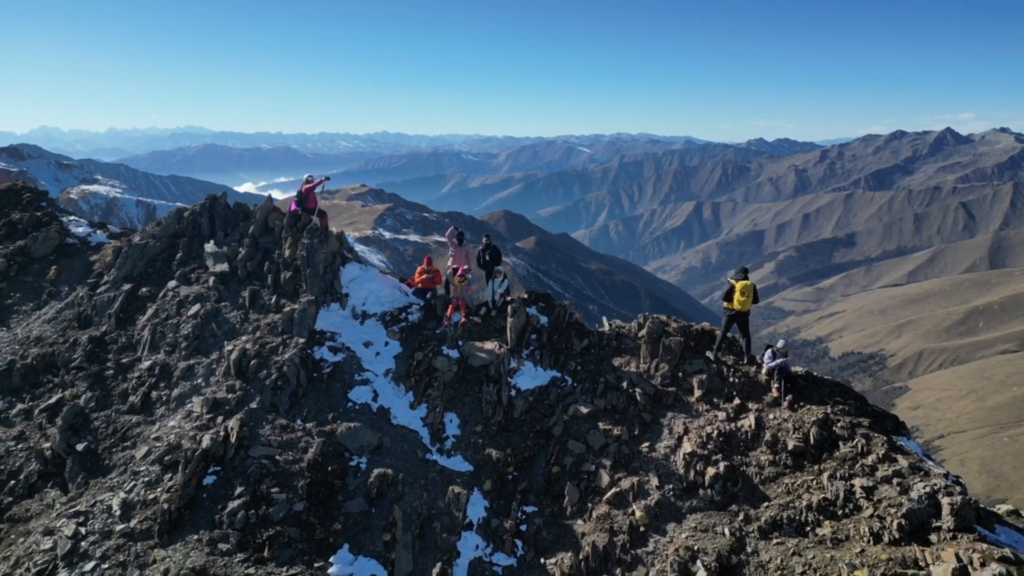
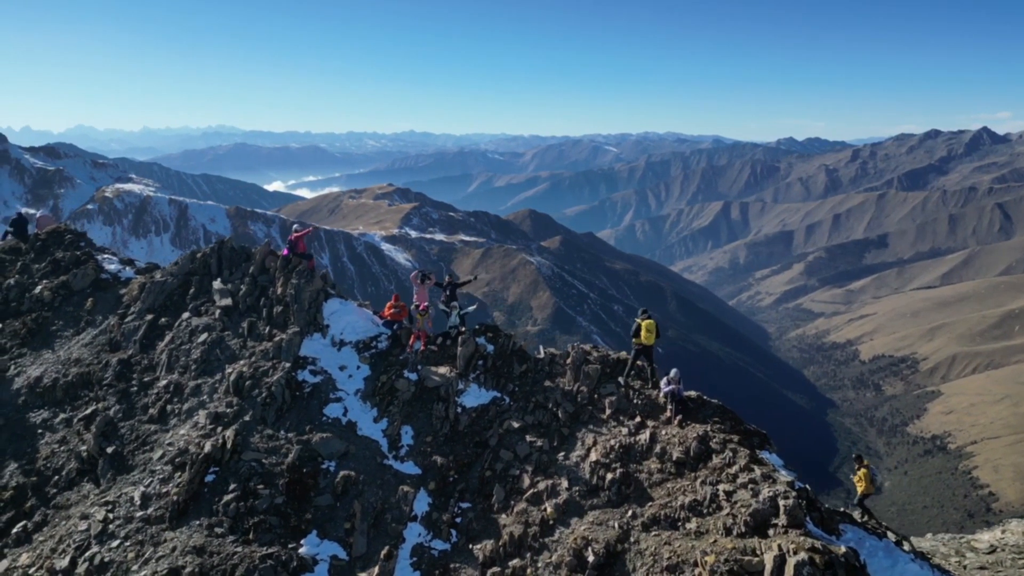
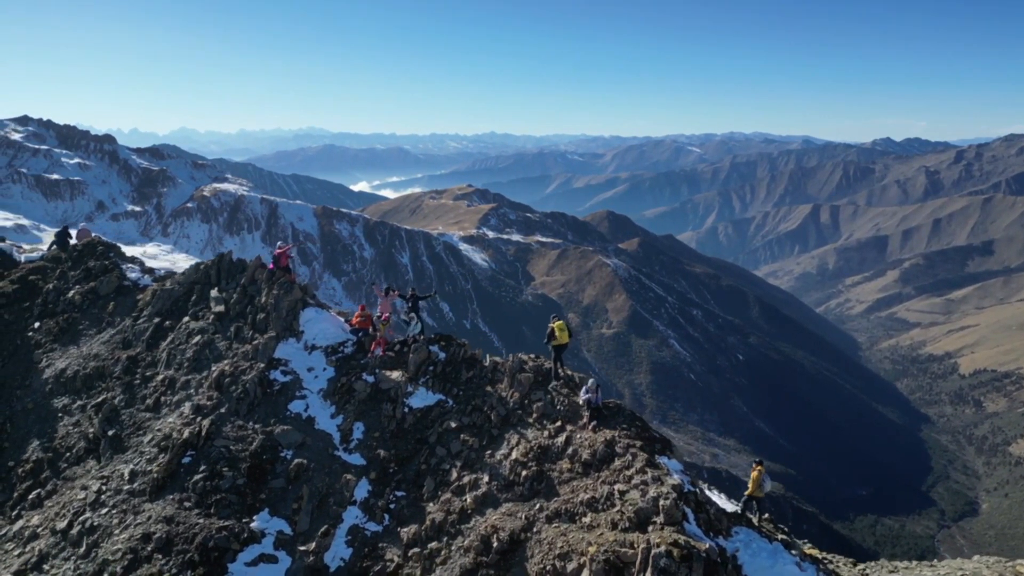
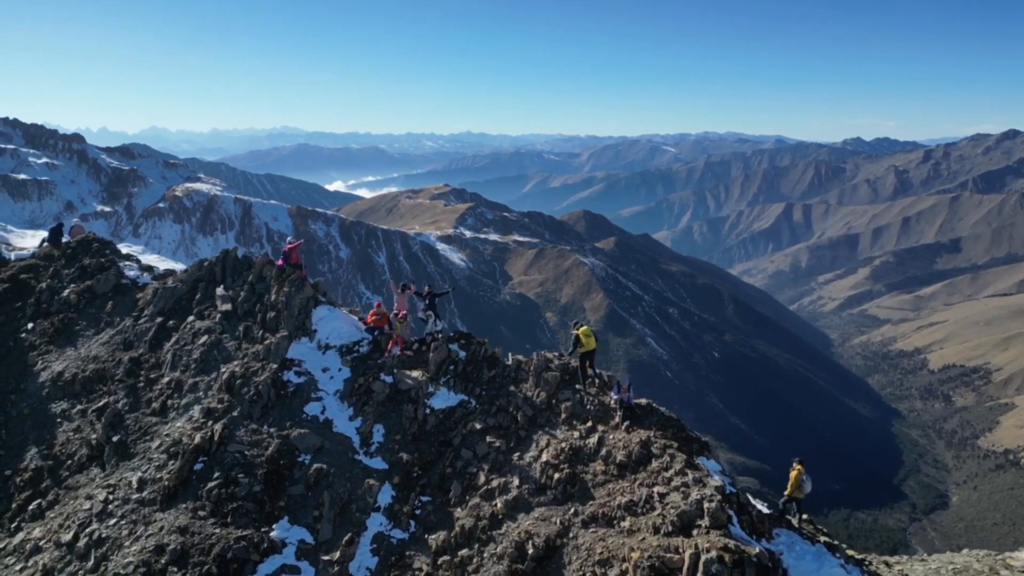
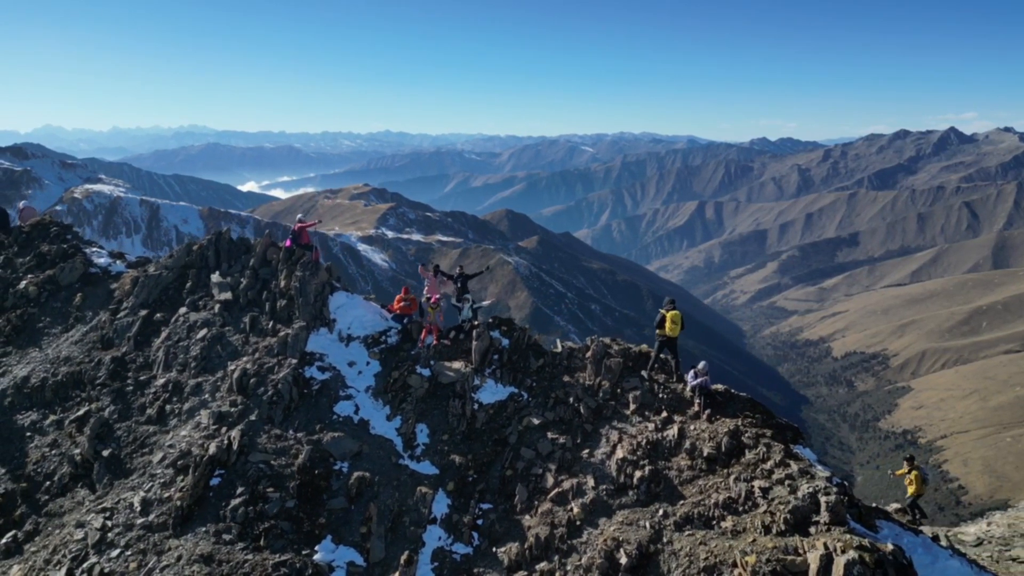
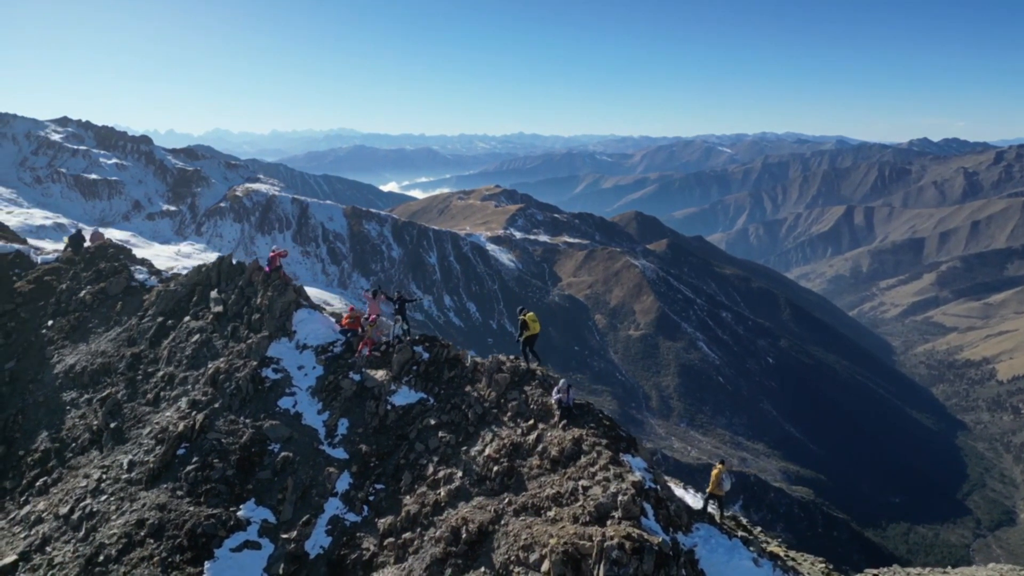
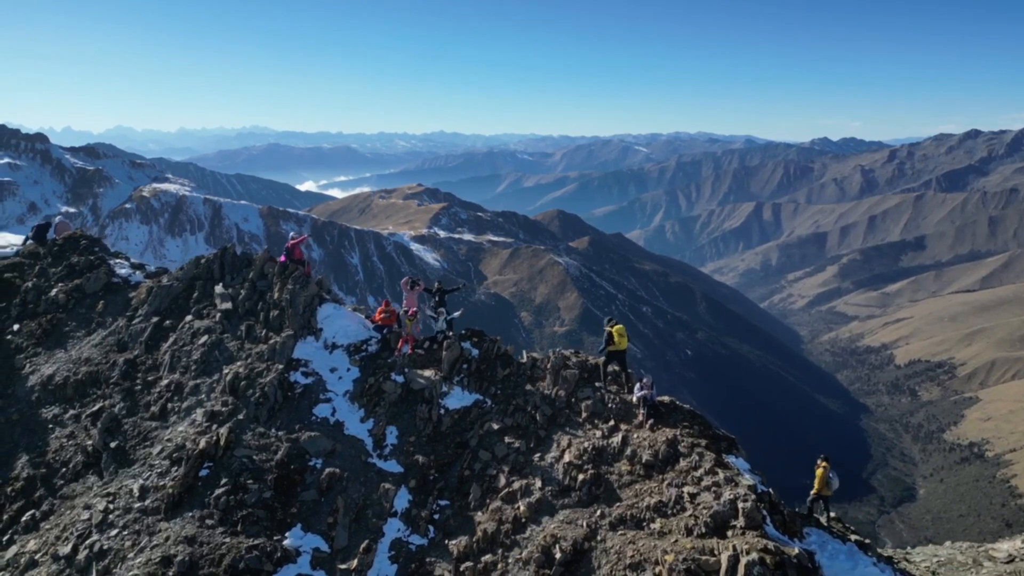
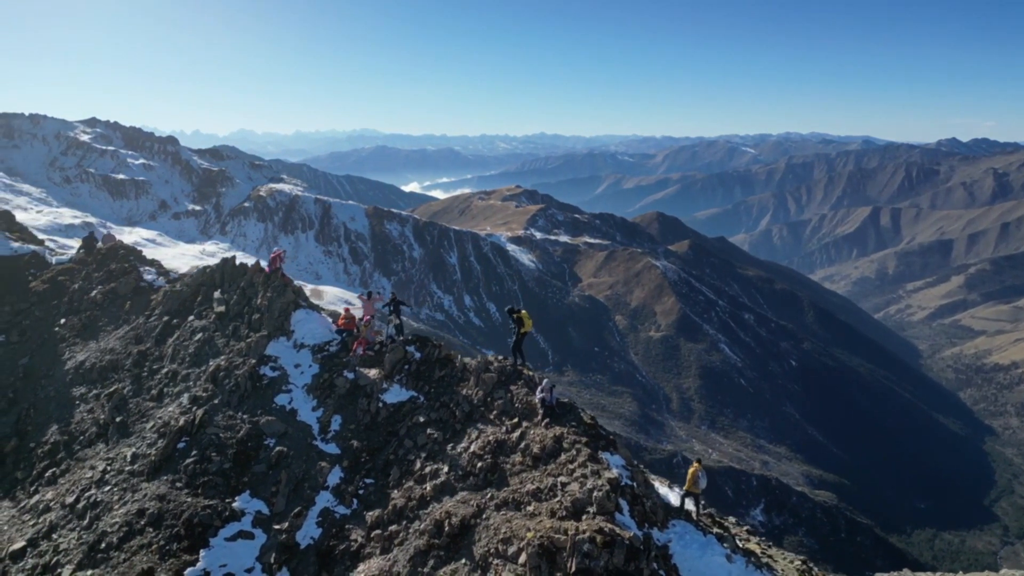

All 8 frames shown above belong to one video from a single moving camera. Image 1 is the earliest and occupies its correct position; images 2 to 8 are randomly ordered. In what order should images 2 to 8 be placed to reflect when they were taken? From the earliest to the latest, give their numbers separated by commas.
5, 2, 7, 4, 3, 6, 8
